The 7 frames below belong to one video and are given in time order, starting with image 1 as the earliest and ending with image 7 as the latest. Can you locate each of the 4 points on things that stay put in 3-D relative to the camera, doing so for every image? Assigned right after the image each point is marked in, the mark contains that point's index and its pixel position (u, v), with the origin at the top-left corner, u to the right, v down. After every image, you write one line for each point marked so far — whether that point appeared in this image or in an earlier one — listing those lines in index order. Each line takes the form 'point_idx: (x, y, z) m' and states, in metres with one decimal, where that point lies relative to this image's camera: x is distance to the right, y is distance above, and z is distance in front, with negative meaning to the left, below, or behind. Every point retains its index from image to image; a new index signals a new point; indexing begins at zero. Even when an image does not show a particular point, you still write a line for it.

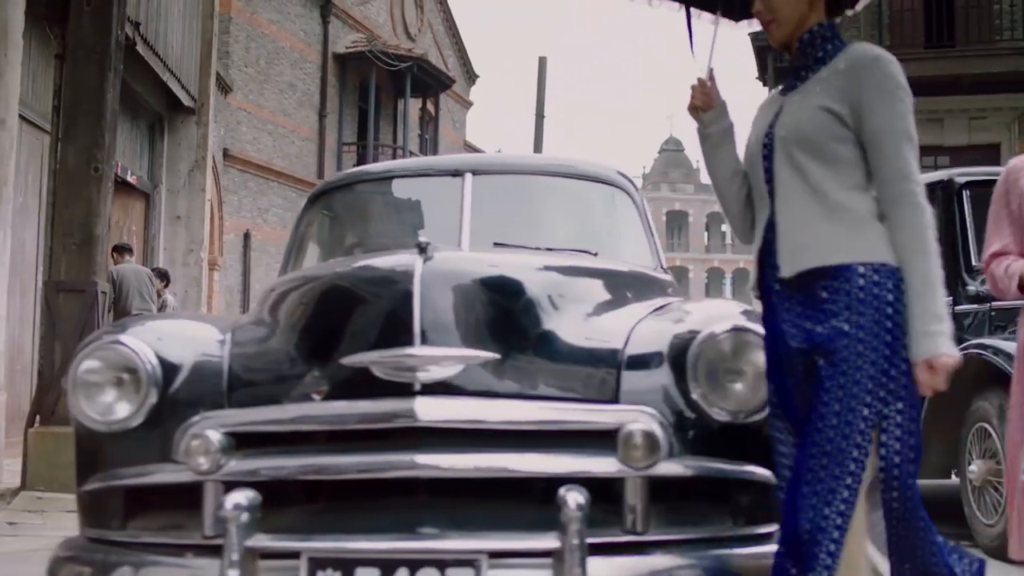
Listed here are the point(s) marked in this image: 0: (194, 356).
0: (-0.9, -0.2, +2.8) m
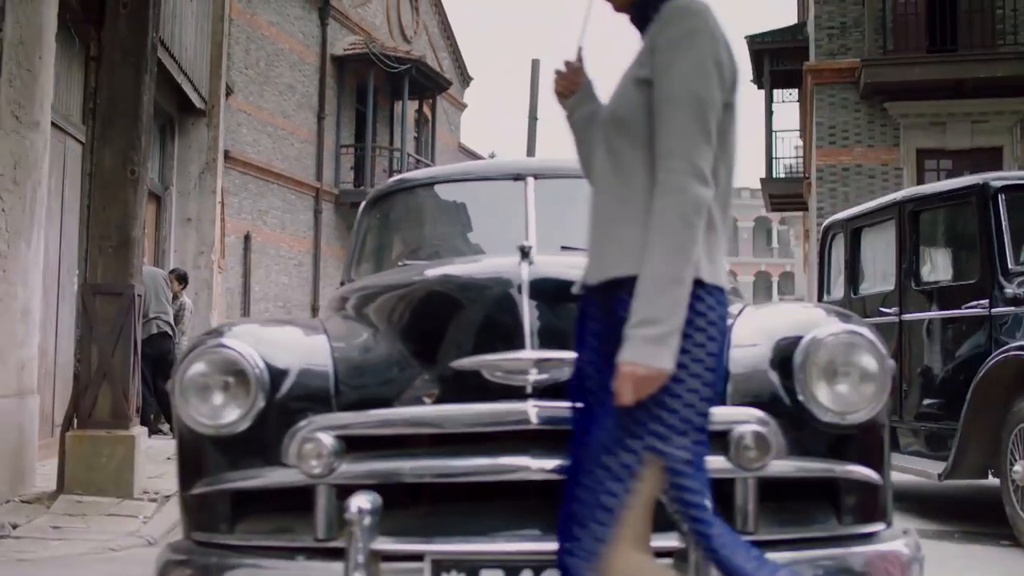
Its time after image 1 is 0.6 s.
0: (-0.6, -0.2, +2.8) m
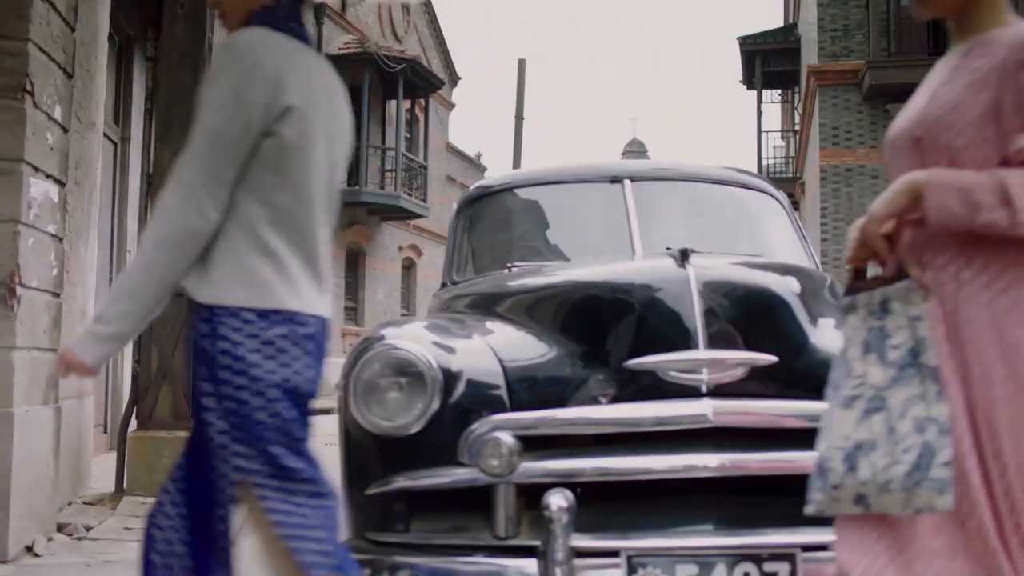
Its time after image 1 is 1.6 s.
0: (-0.1, -0.2, +2.8) m
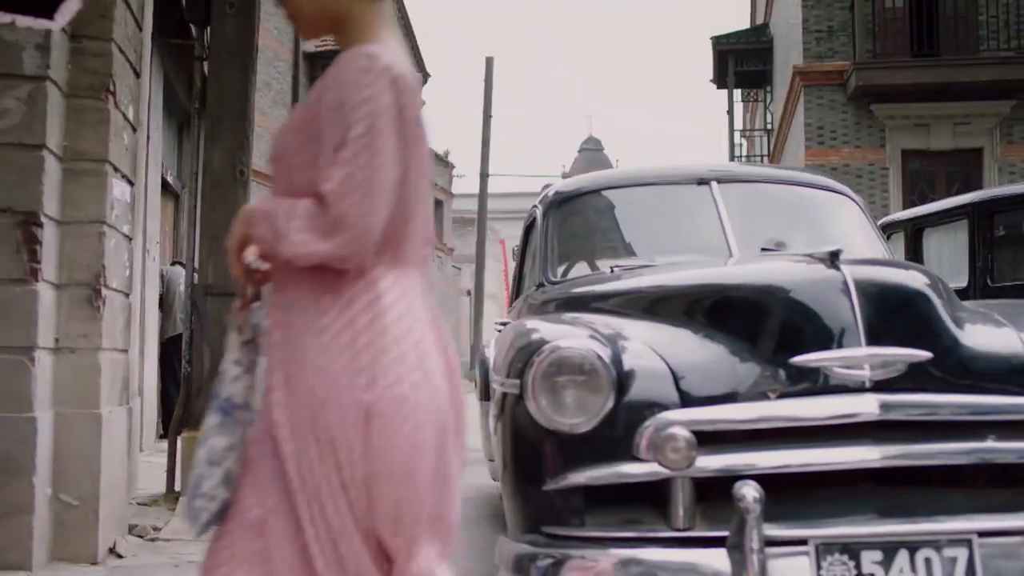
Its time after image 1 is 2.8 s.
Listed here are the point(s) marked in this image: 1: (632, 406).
0: (+0.4, -0.2, +2.9) m
1: (+0.3, -0.3, +2.8) m
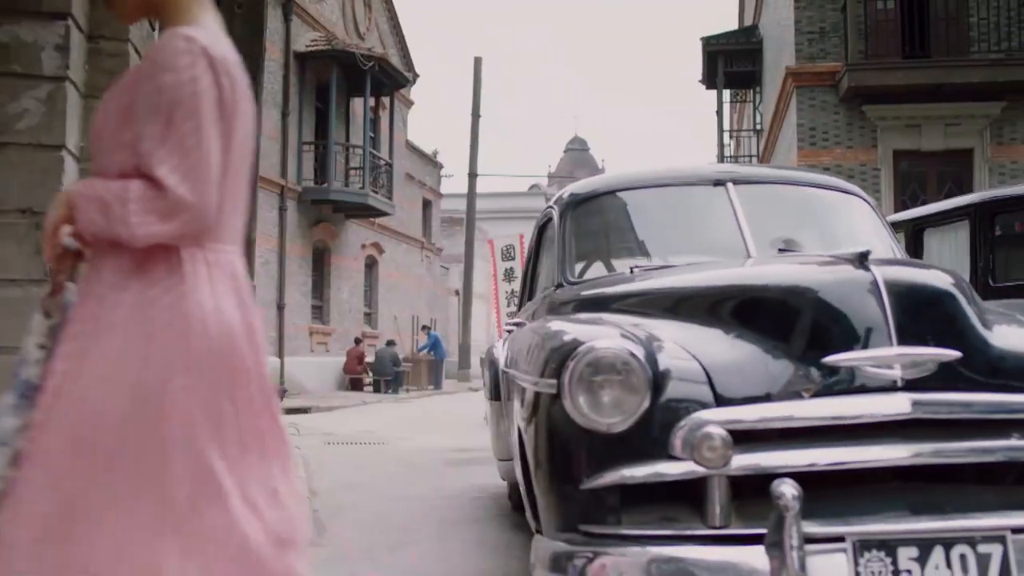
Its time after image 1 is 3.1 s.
0: (+0.5, -0.2, +2.9) m
1: (+0.4, -0.3, +2.9) m
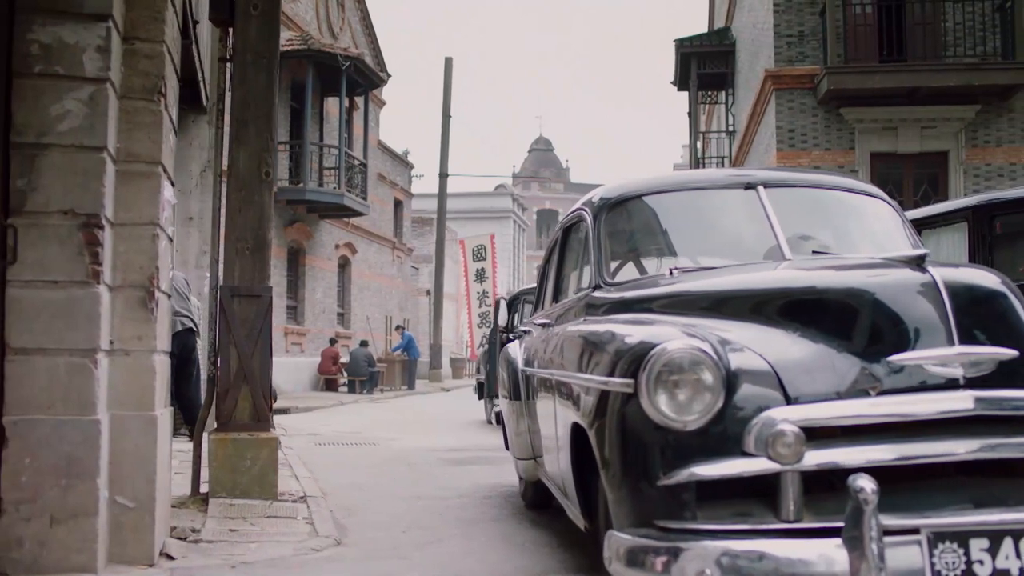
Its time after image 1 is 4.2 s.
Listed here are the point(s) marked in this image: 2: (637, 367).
0: (+0.7, -0.2, +3.0) m
1: (+0.7, -0.3, +2.9) m
2: (+0.4, -0.2, +3.1) m
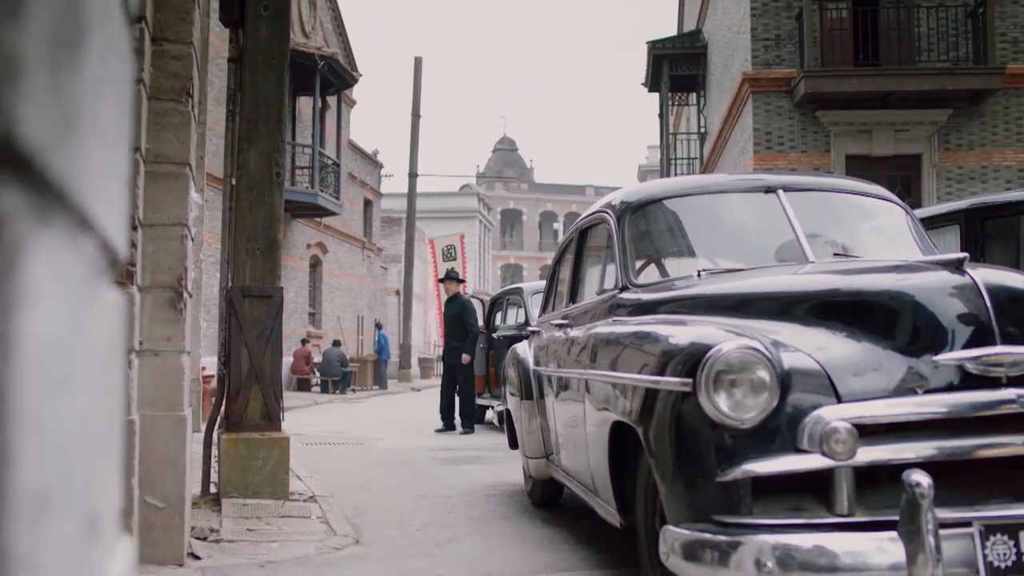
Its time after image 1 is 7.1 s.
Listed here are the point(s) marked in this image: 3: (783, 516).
0: (+0.9, -0.2, +3.1) m
1: (+0.9, -0.4, +3.0) m
2: (+0.6, -0.3, +3.2) m
3: (+0.8, -0.7, +3.0) m
